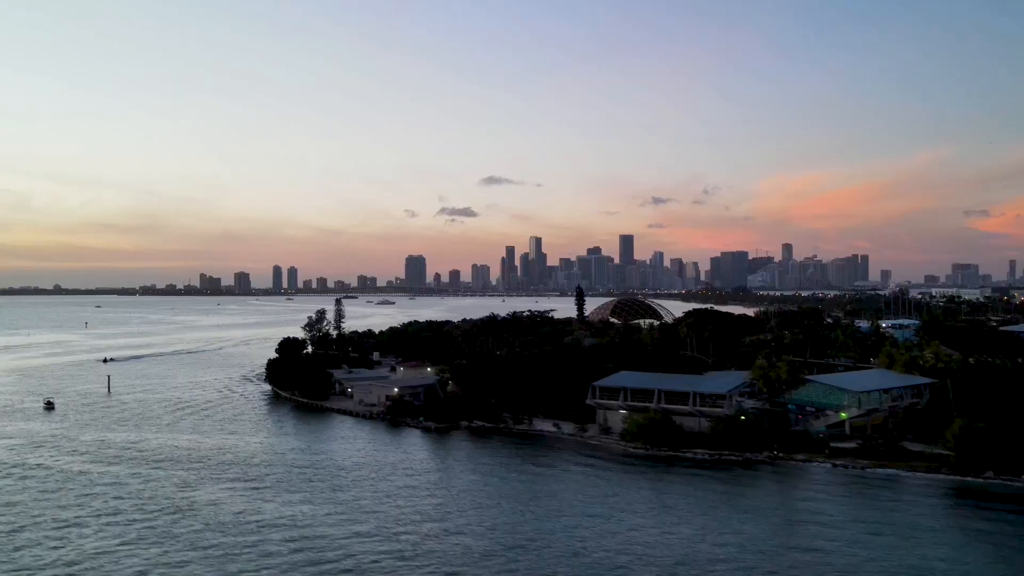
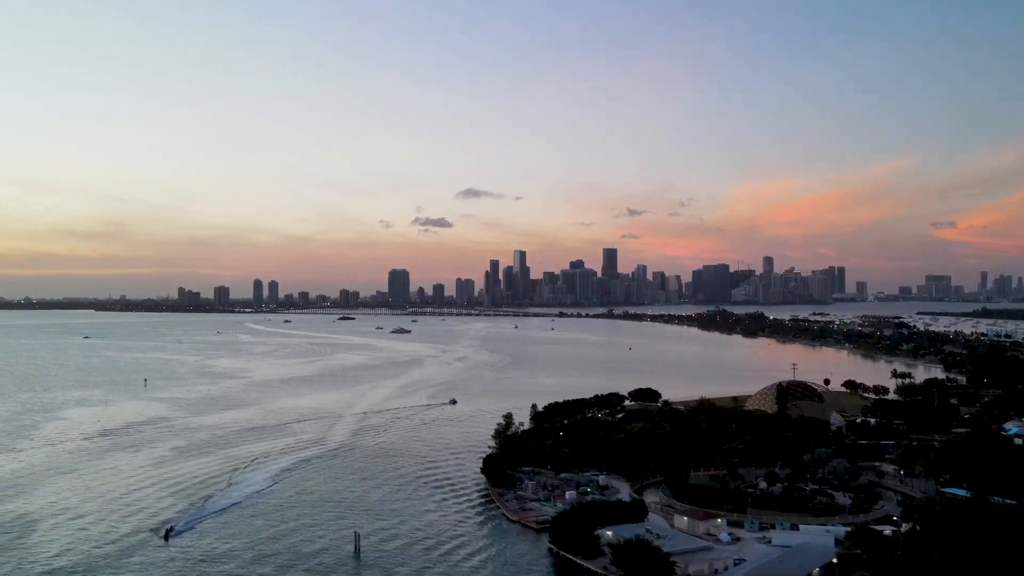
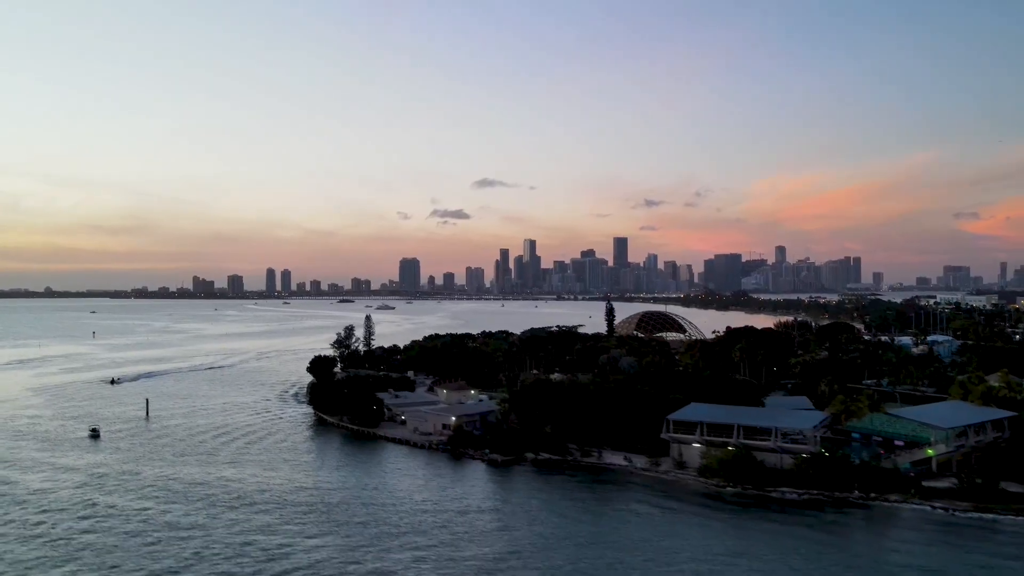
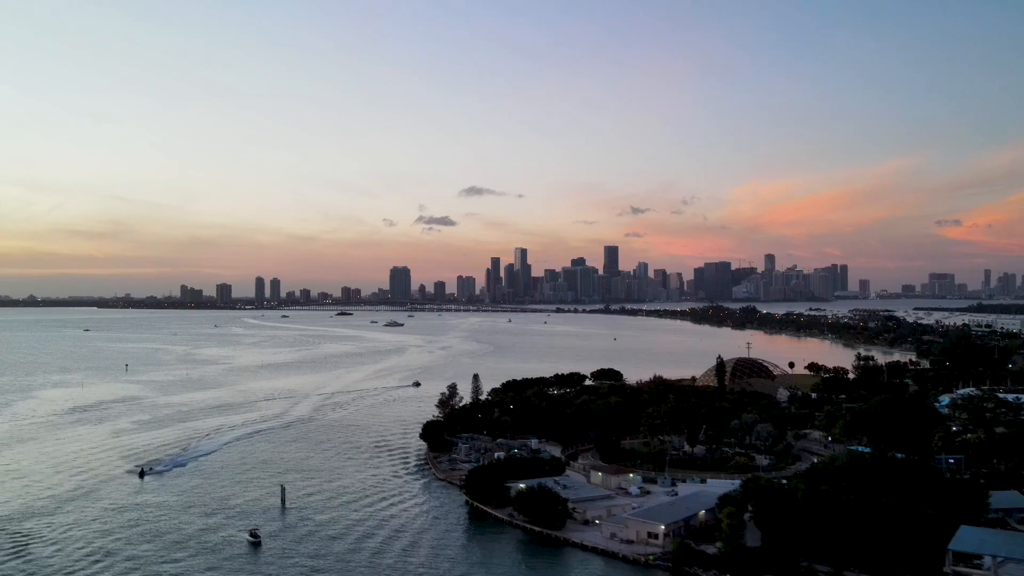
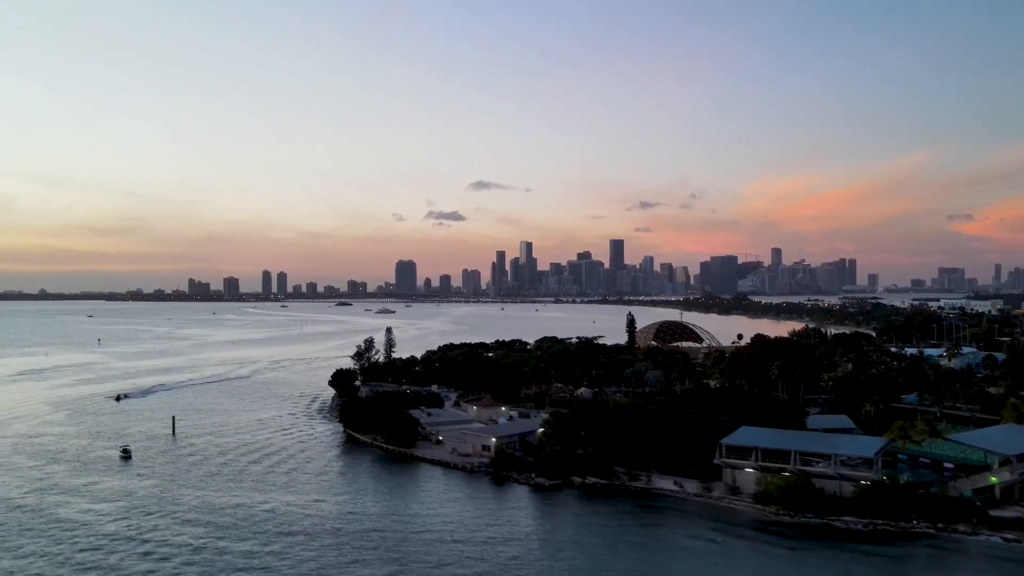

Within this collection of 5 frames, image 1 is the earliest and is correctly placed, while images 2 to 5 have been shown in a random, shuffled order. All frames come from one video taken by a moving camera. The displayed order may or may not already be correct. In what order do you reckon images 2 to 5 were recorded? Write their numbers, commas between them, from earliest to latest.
3, 5, 4, 2
